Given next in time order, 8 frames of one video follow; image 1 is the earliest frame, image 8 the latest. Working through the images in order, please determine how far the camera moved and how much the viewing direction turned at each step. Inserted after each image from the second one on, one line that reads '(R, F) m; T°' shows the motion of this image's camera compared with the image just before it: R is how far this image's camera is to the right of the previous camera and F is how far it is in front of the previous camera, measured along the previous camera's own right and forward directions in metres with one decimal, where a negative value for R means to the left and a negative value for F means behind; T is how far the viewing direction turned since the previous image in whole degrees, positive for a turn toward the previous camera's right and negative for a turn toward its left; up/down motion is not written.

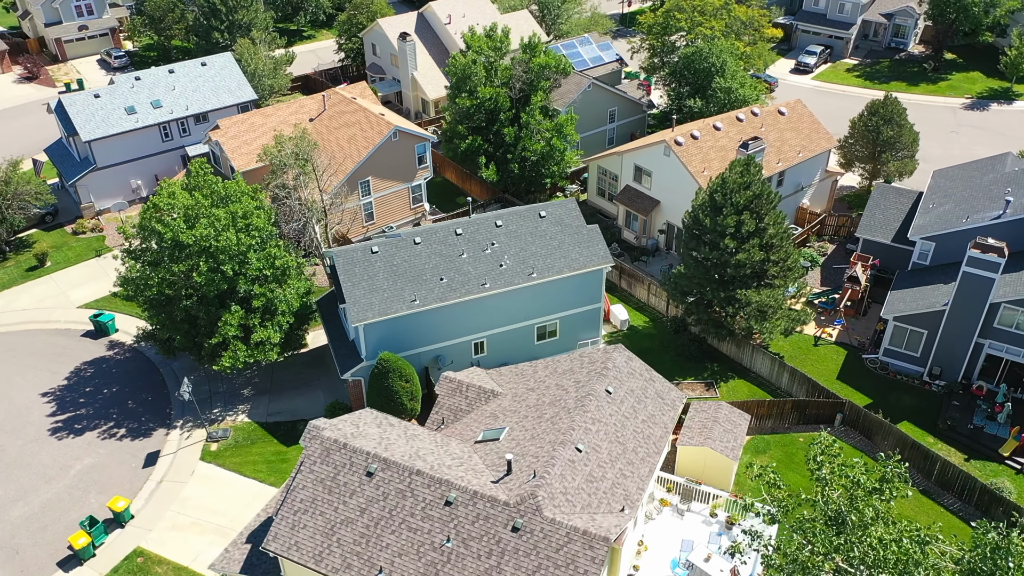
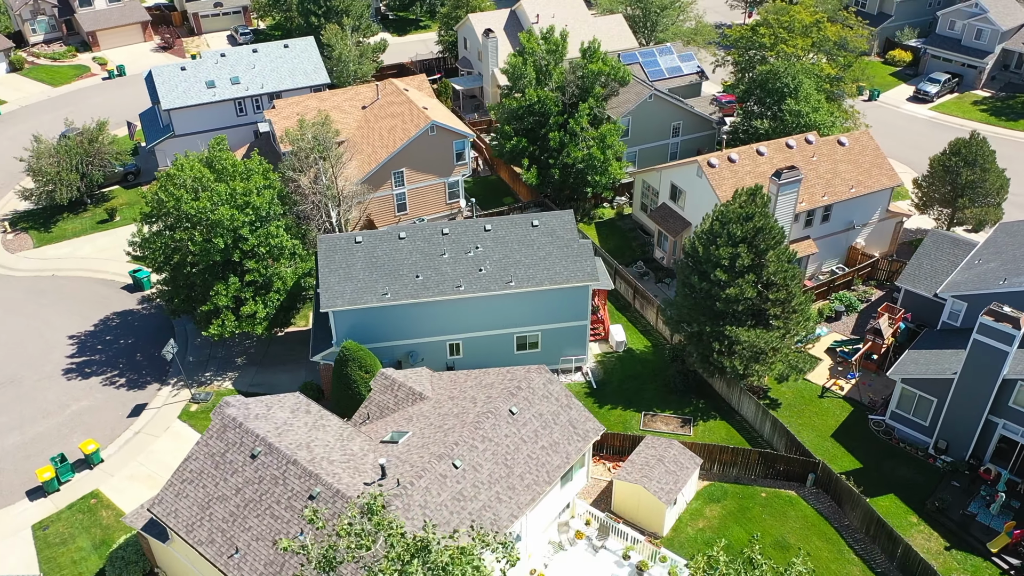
(+6.9, +1.1) m; -10°
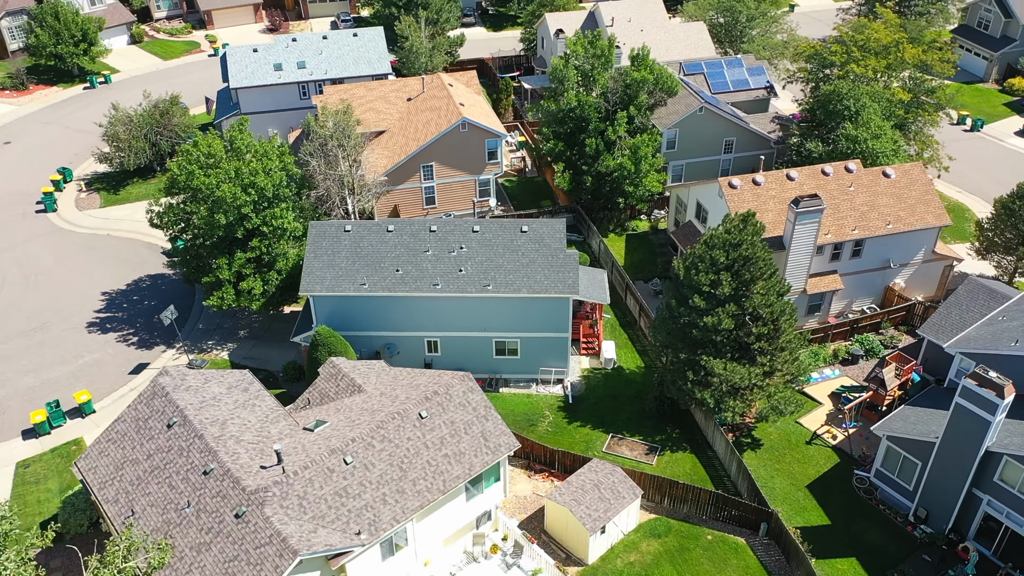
(+6.0, +0.9) m; -9°
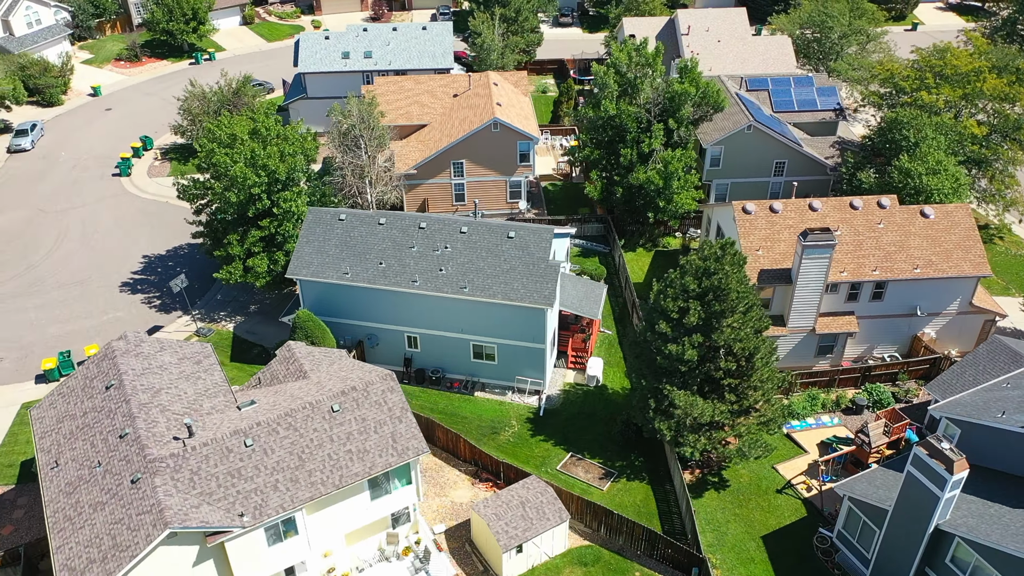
(+6.0, +0.9) m; -9°
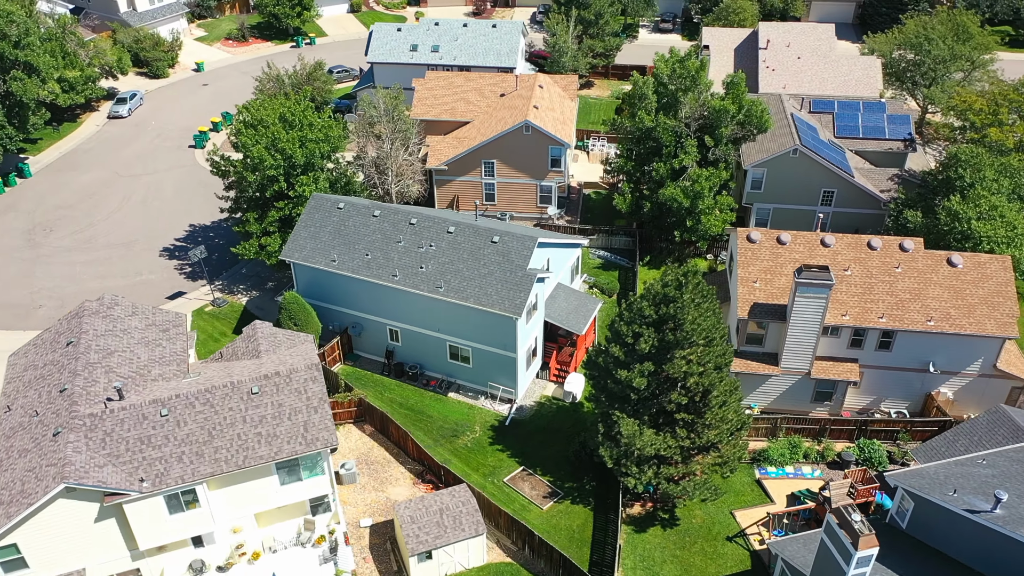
(+6.1, +0.9) m; -9°
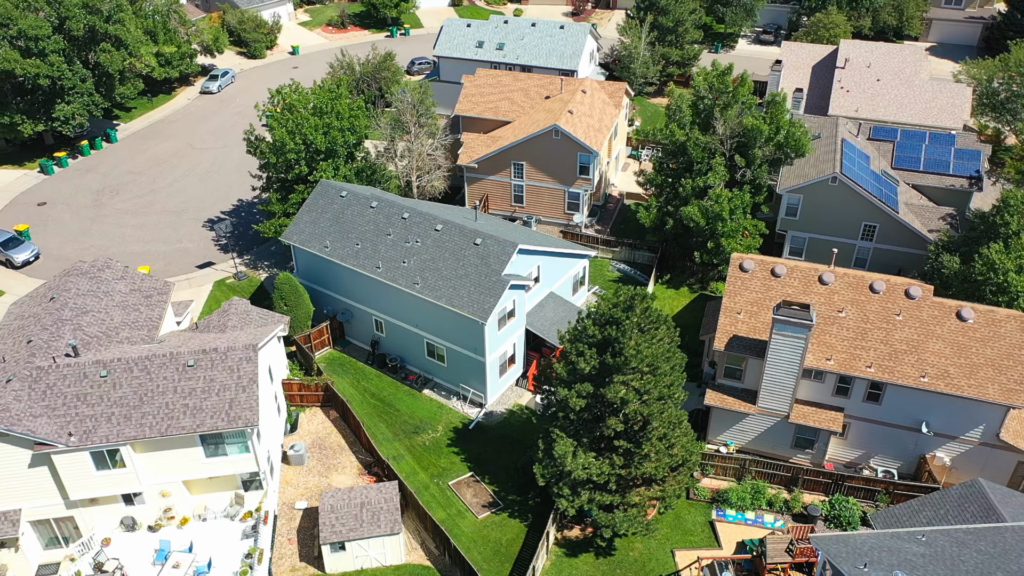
(+5.9, +0.9) m; -9°
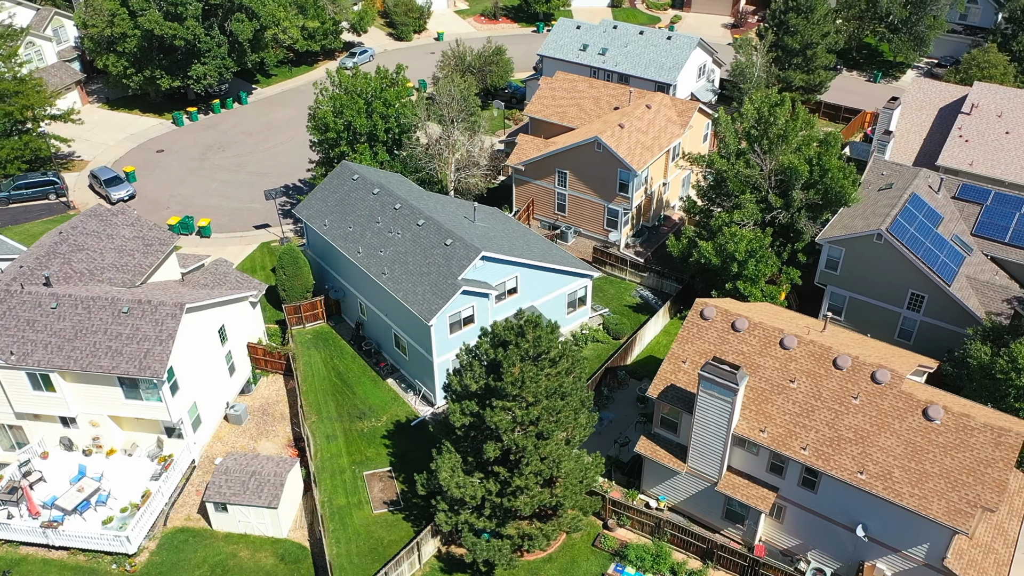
(+9.3, +1.8) m; -14°
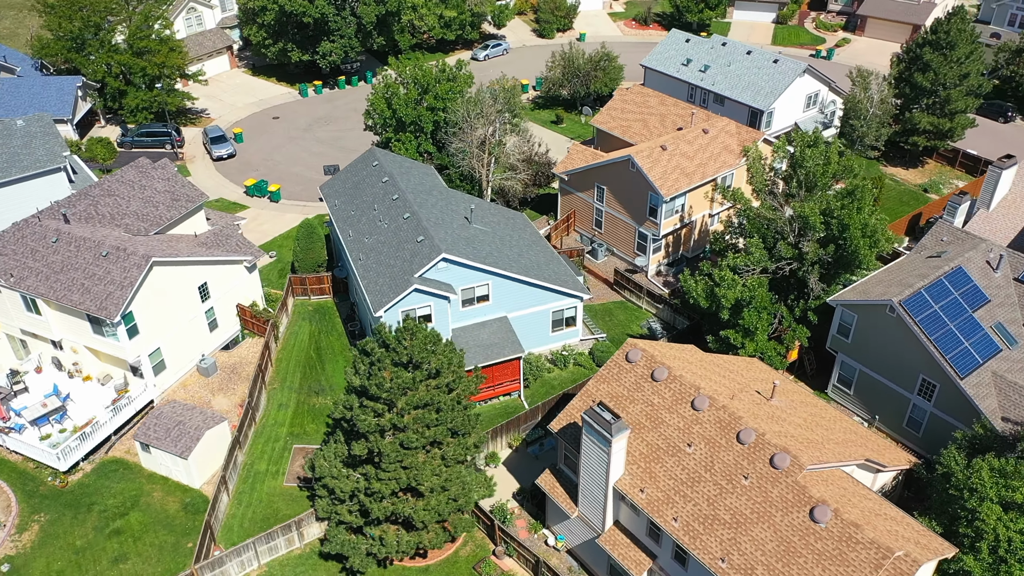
(+9.3, +1.7) m; -14°
